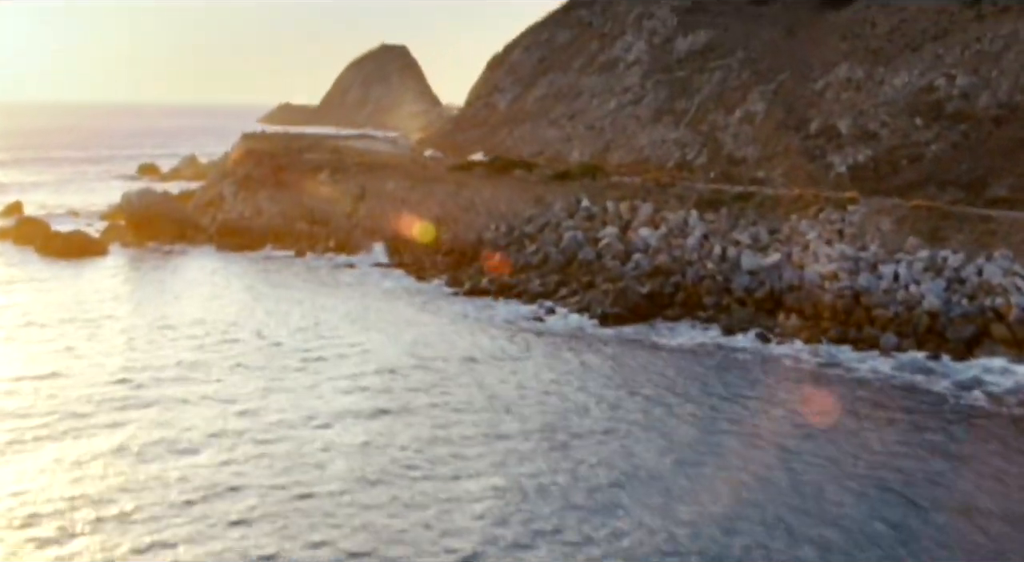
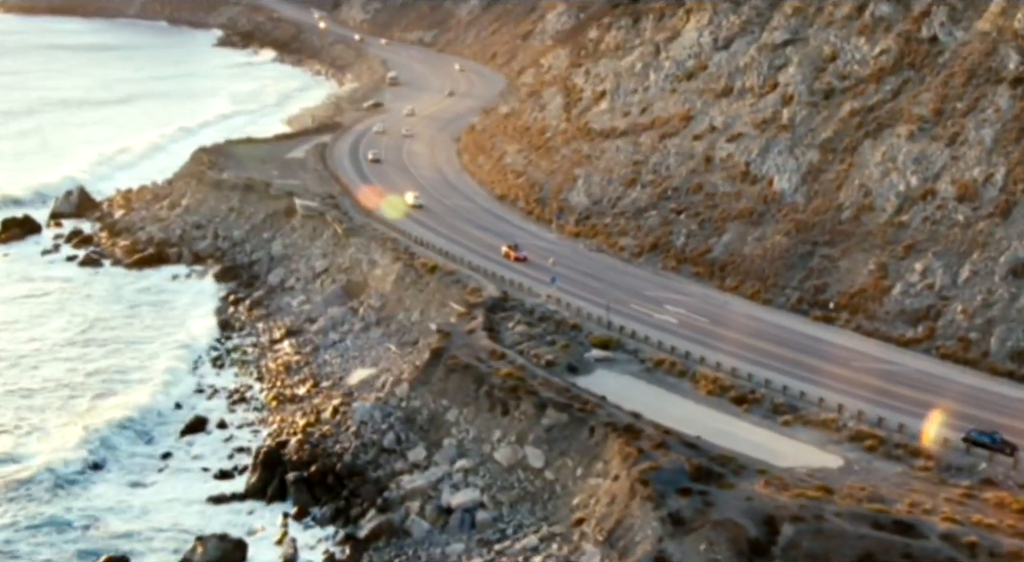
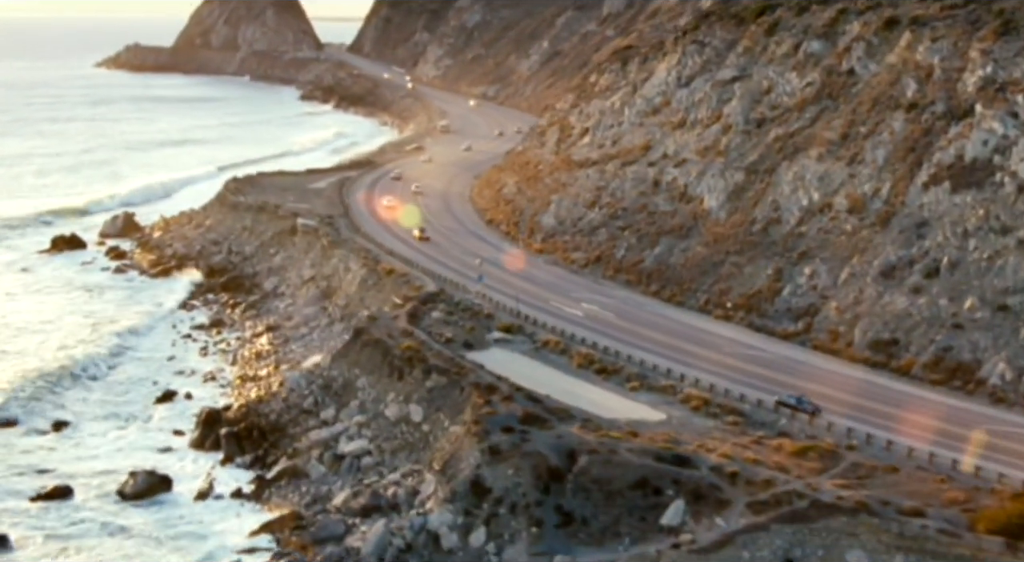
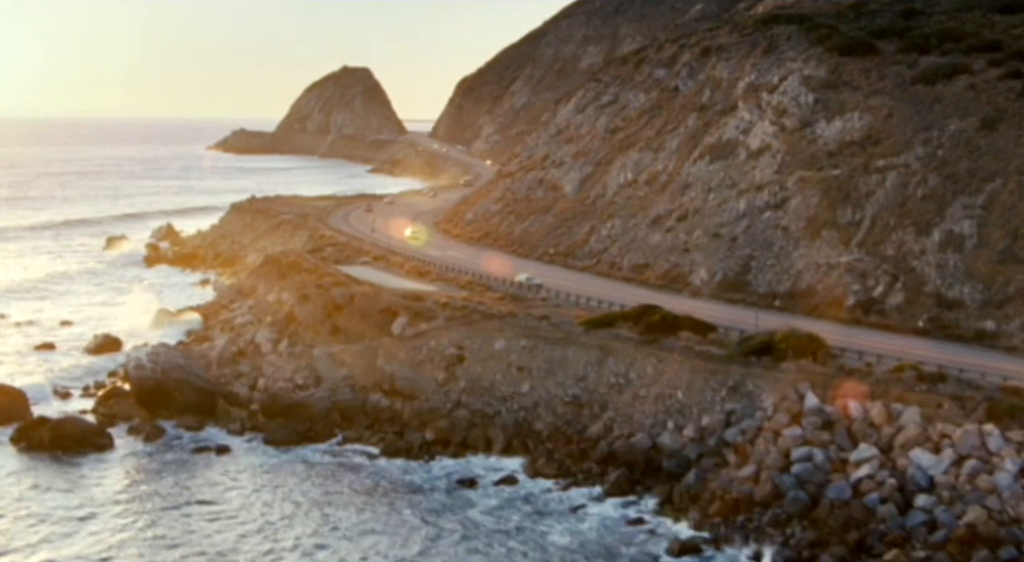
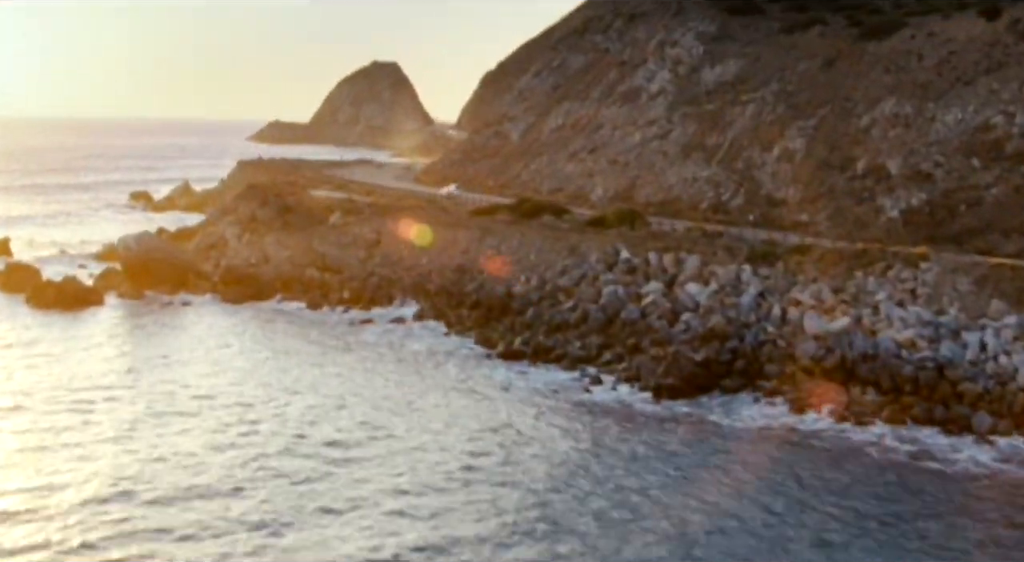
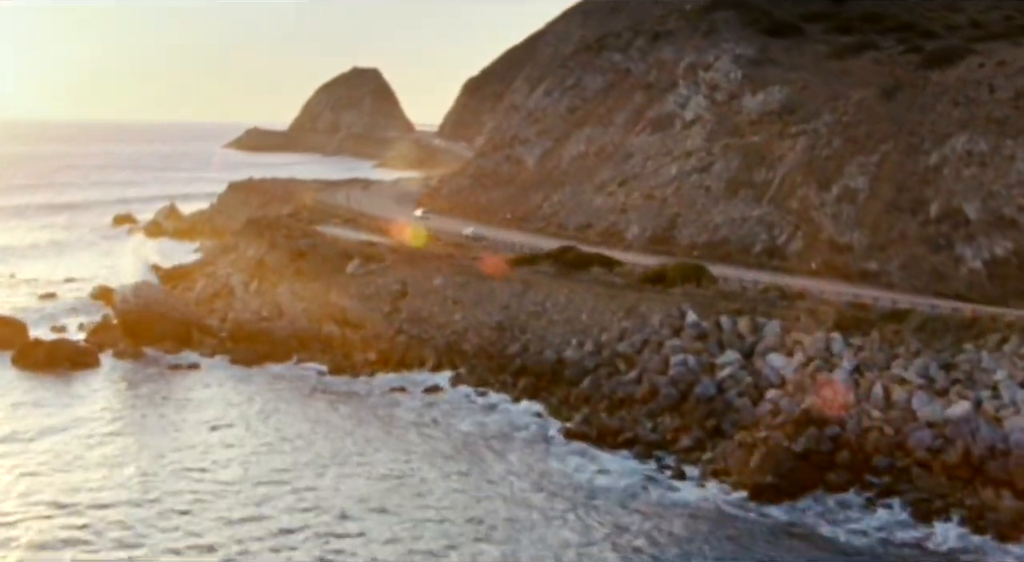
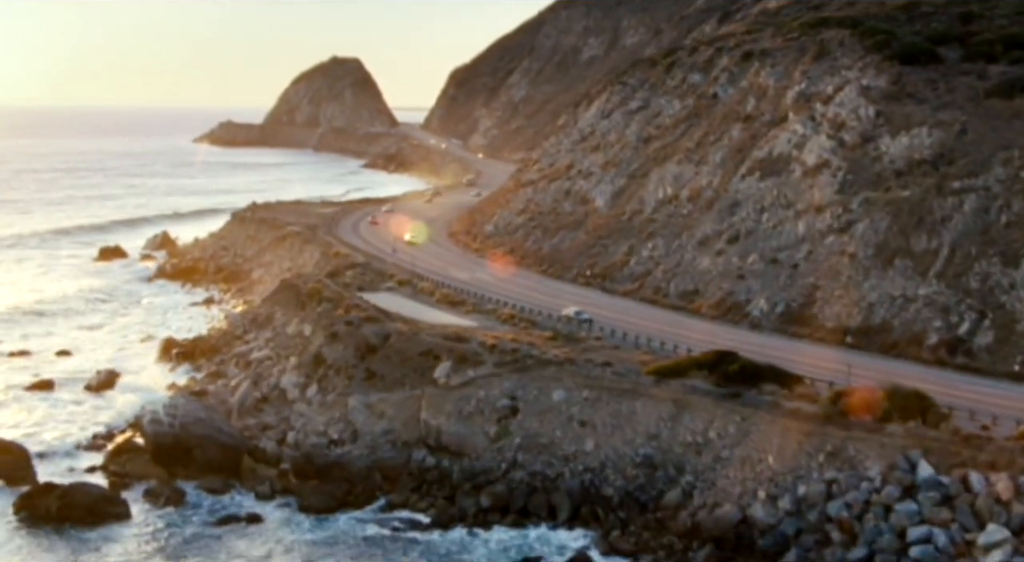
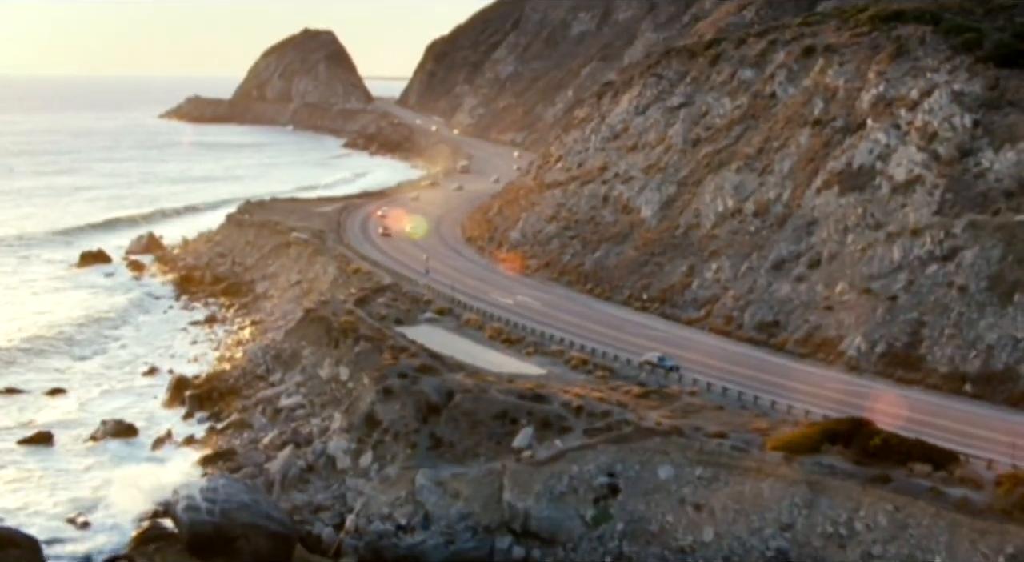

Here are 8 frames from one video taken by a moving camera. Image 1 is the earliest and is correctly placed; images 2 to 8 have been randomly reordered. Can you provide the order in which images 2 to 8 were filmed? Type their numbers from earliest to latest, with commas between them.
5, 6, 4, 7, 8, 3, 2
